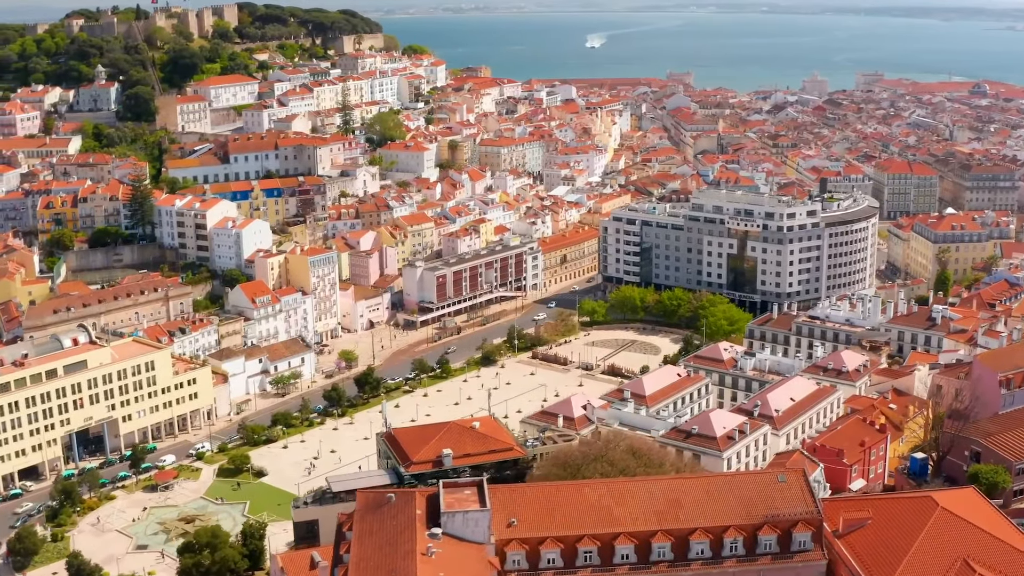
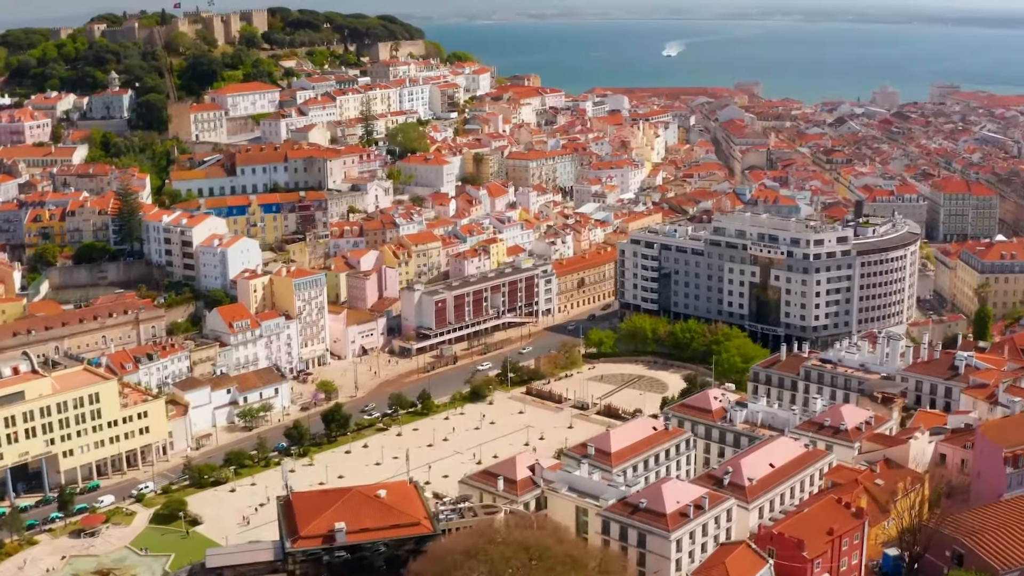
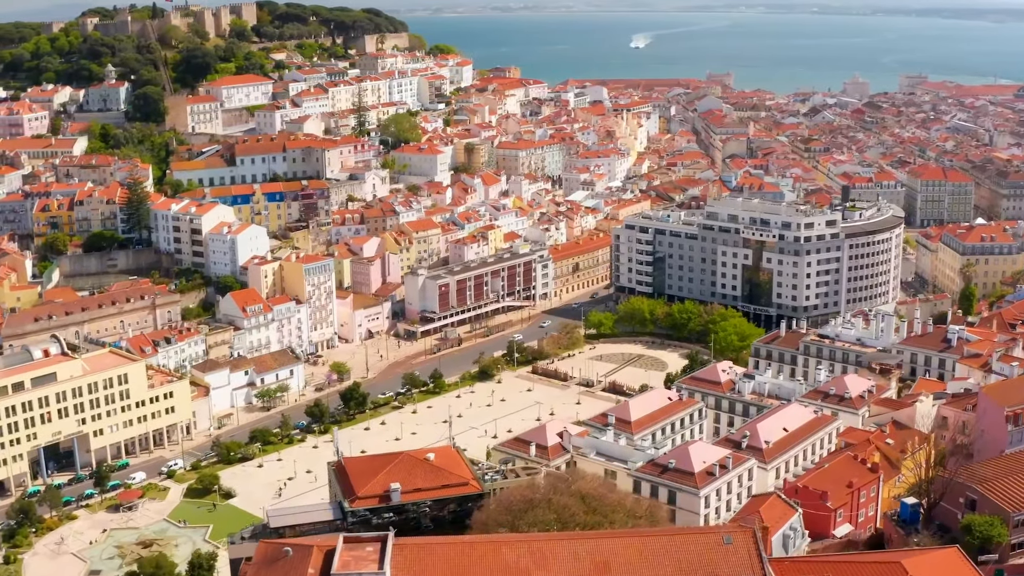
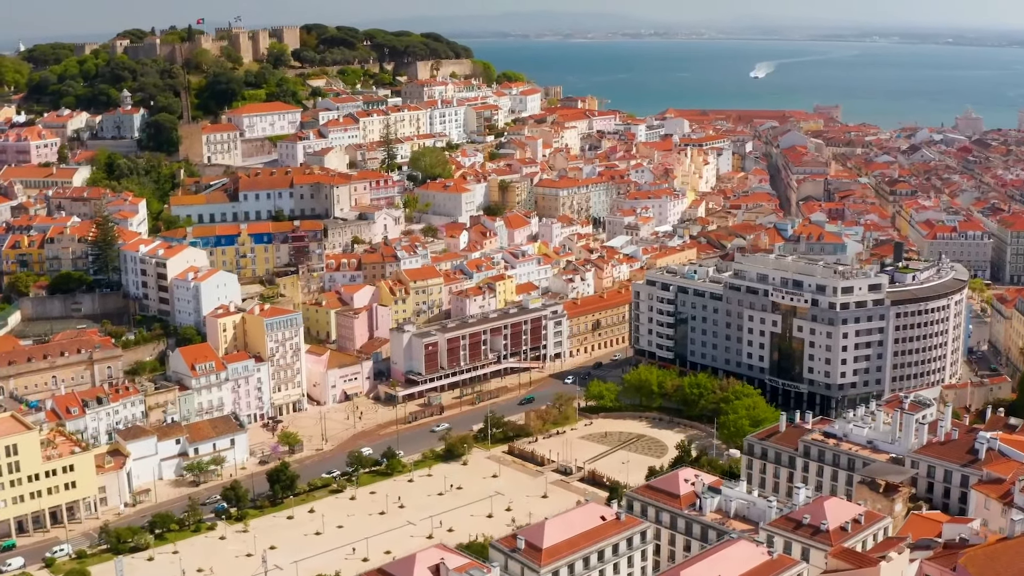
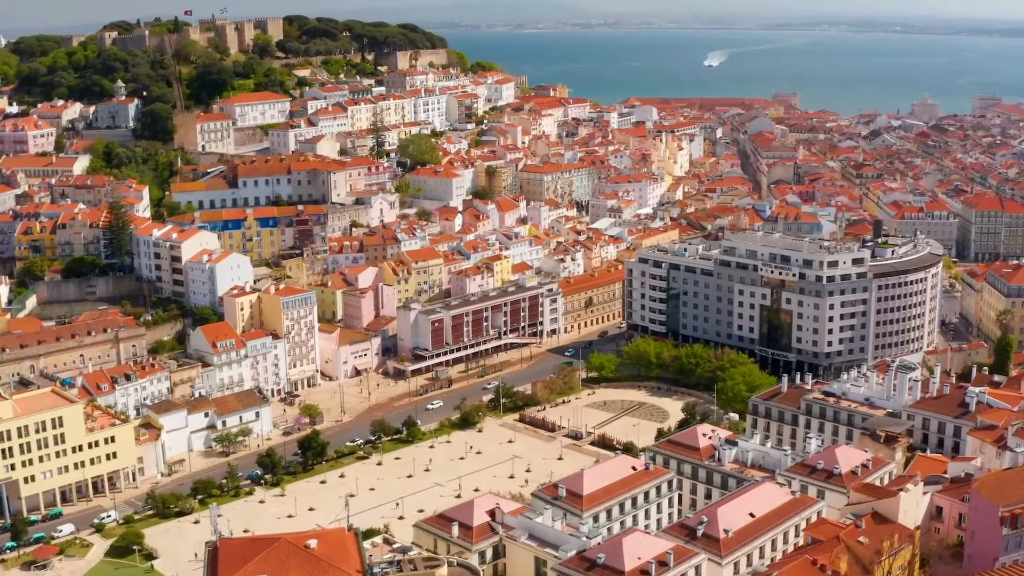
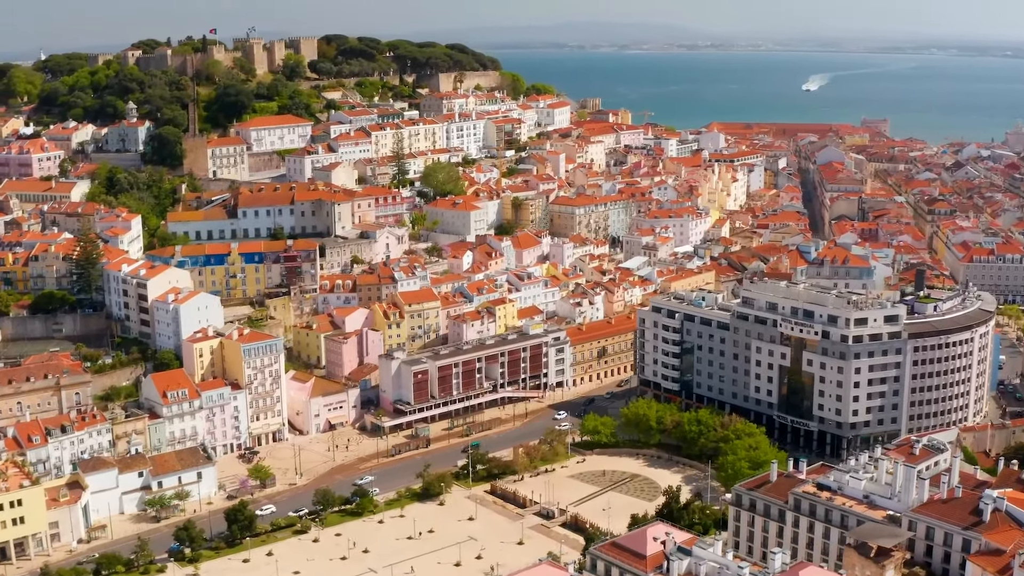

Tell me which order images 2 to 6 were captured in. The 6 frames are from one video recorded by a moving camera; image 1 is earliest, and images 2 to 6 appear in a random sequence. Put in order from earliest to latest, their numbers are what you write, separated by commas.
3, 2, 5, 4, 6
